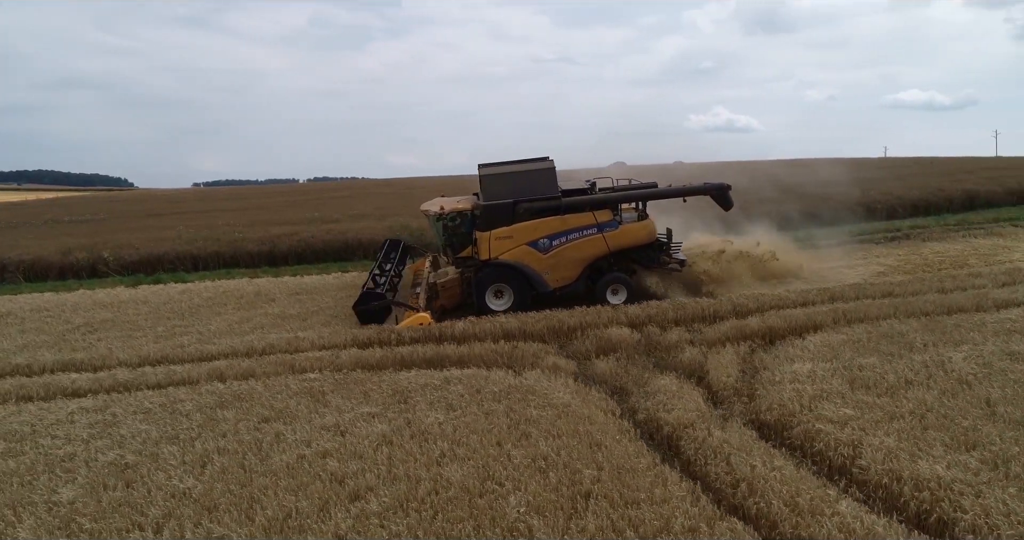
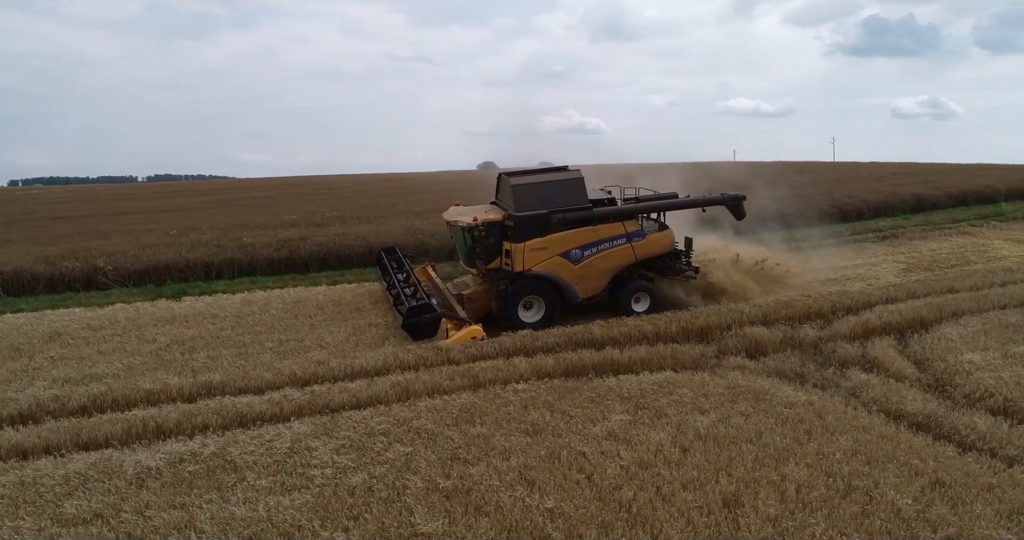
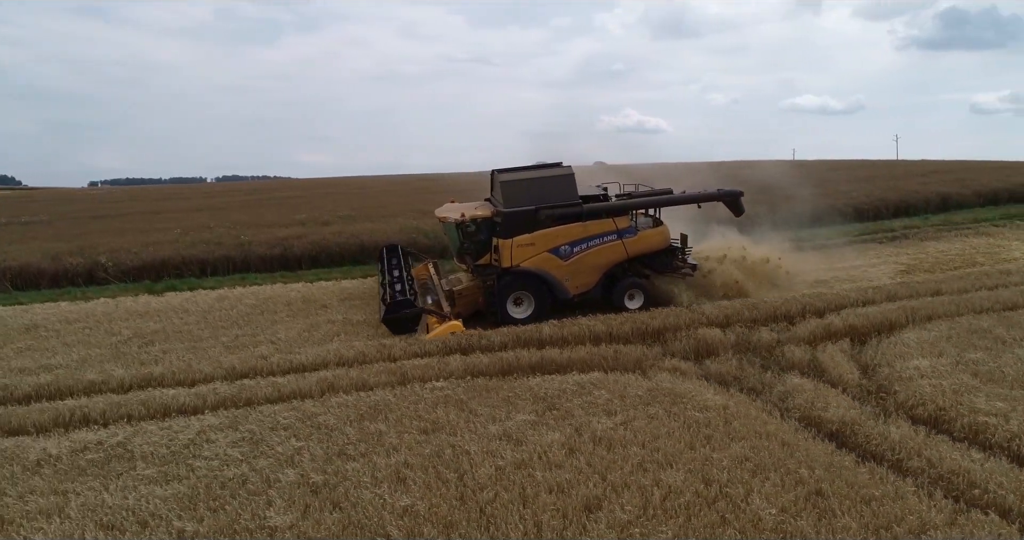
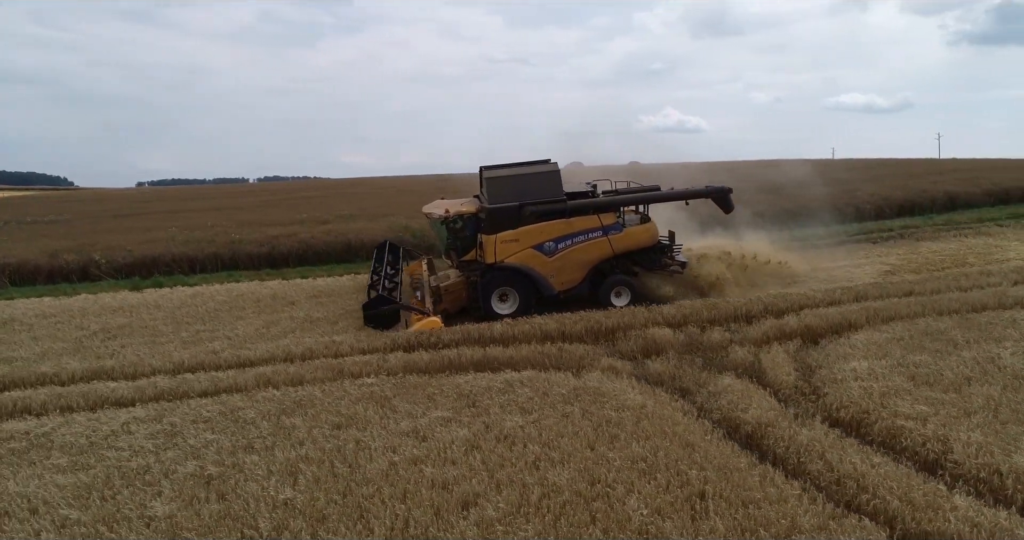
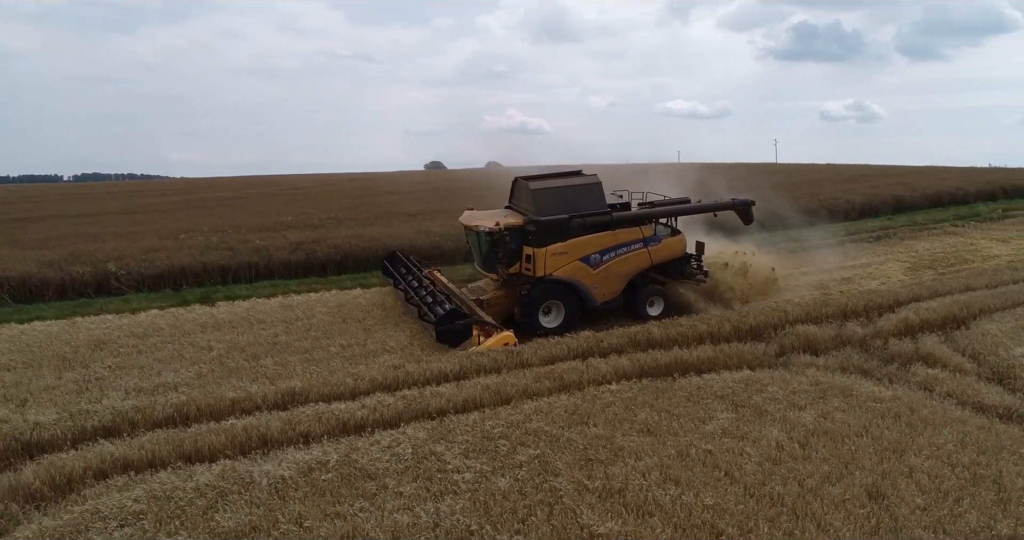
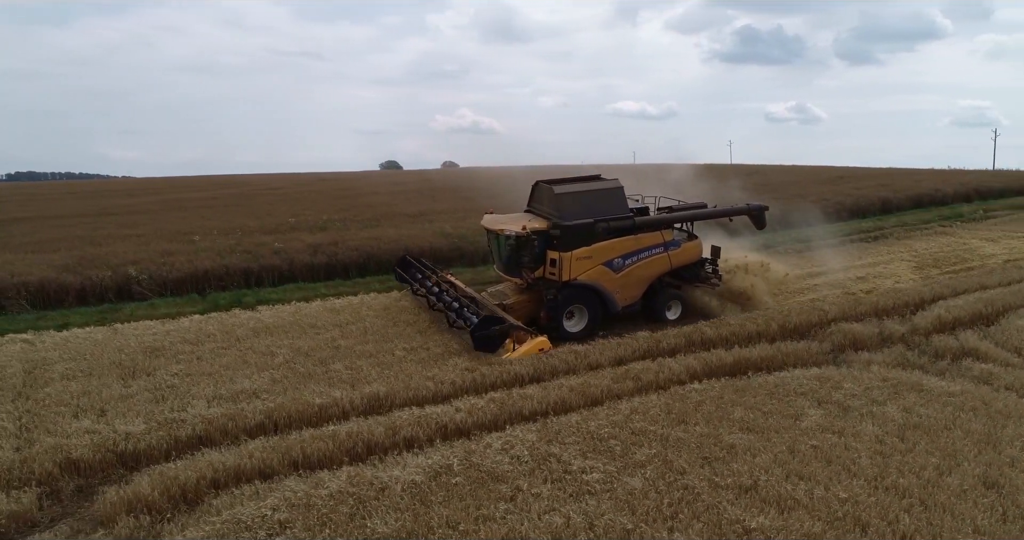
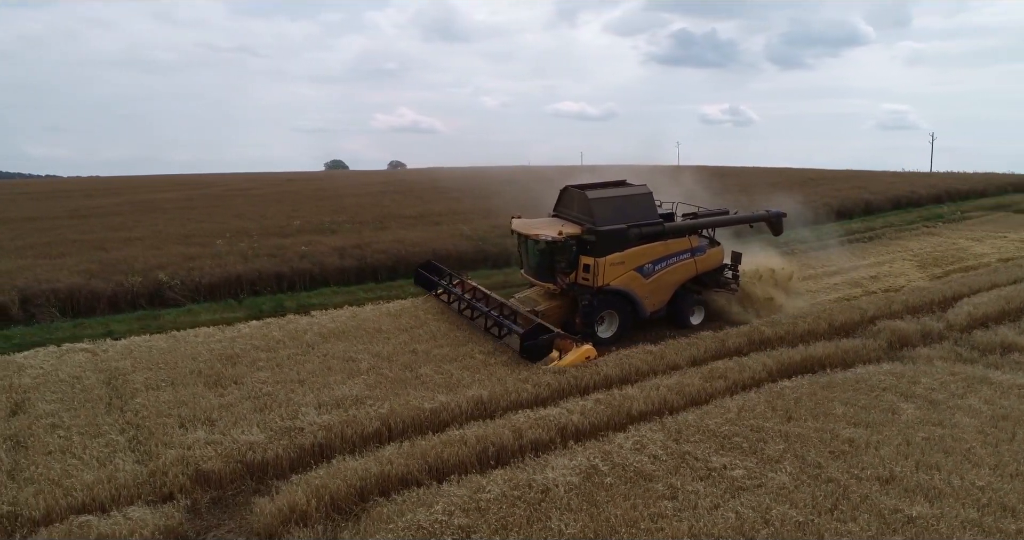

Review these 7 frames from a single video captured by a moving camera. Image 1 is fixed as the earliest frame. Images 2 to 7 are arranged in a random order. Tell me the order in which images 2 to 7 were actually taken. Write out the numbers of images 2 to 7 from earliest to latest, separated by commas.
4, 3, 2, 5, 6, 7
